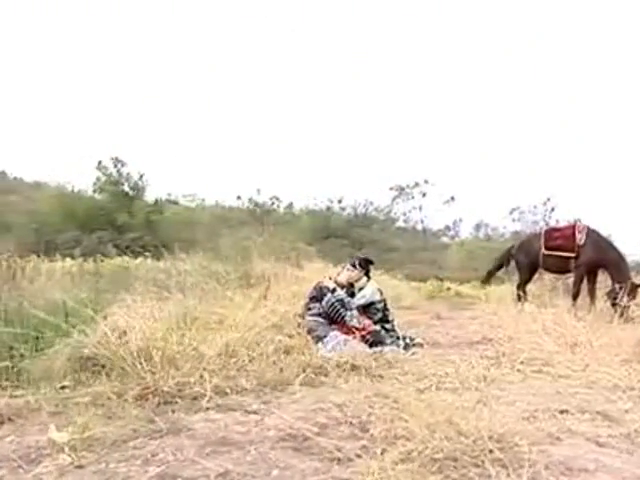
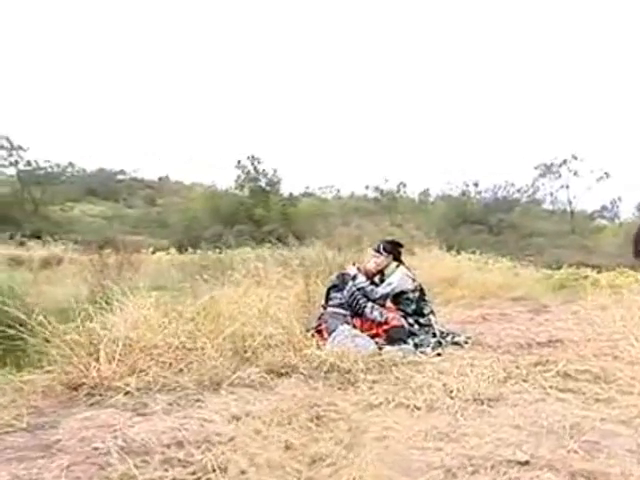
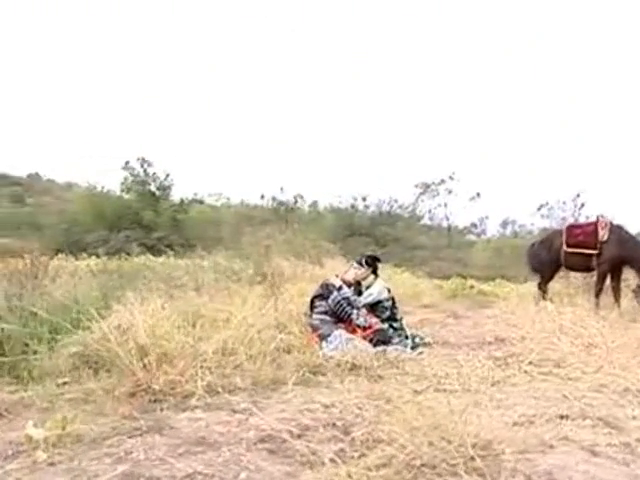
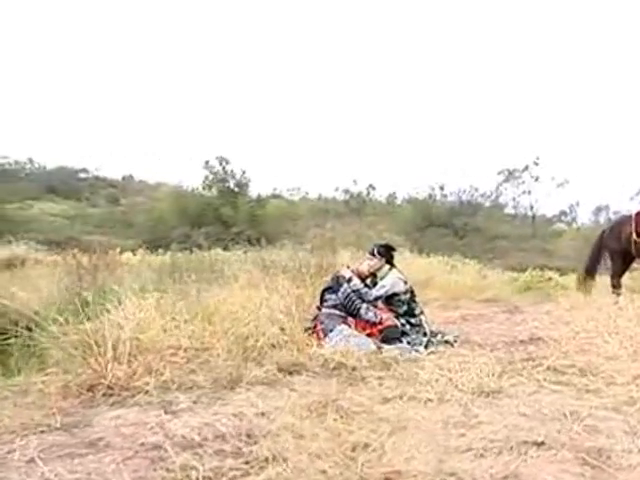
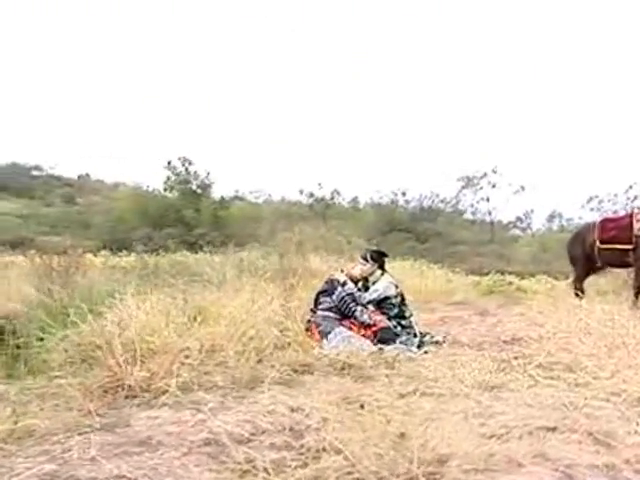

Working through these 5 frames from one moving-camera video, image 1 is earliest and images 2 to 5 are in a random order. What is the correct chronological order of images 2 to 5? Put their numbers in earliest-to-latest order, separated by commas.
3, 5, 4, 2
